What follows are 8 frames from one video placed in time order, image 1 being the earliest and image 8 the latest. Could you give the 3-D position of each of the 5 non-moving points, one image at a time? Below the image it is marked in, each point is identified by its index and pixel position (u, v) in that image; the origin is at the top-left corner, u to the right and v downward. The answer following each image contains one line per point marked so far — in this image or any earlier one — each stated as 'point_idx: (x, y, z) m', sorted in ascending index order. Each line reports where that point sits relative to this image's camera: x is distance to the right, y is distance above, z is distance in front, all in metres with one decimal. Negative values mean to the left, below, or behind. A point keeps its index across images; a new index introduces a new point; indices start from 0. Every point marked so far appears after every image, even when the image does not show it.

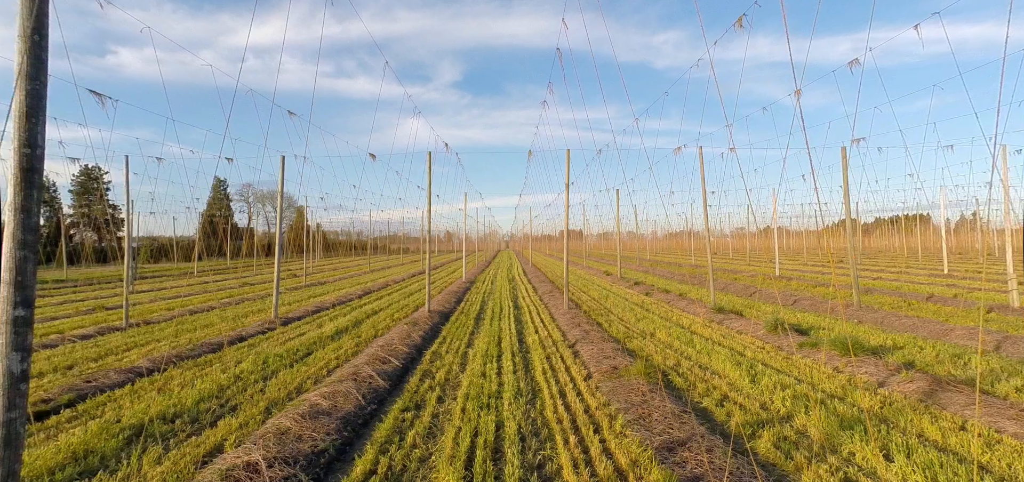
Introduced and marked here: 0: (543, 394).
0: (+0.4, -1.8, +5.4) m
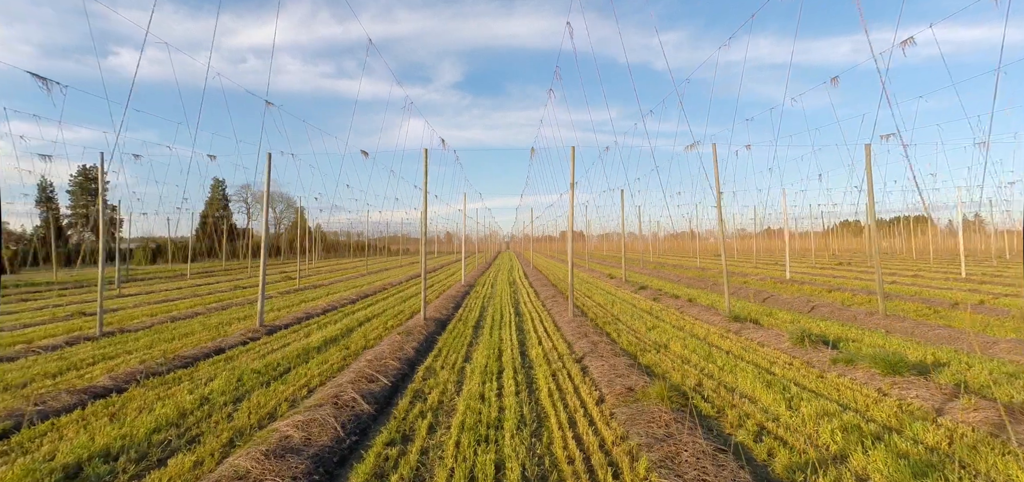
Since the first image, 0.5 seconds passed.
0: (+0.4, -1.8, +4.7) m
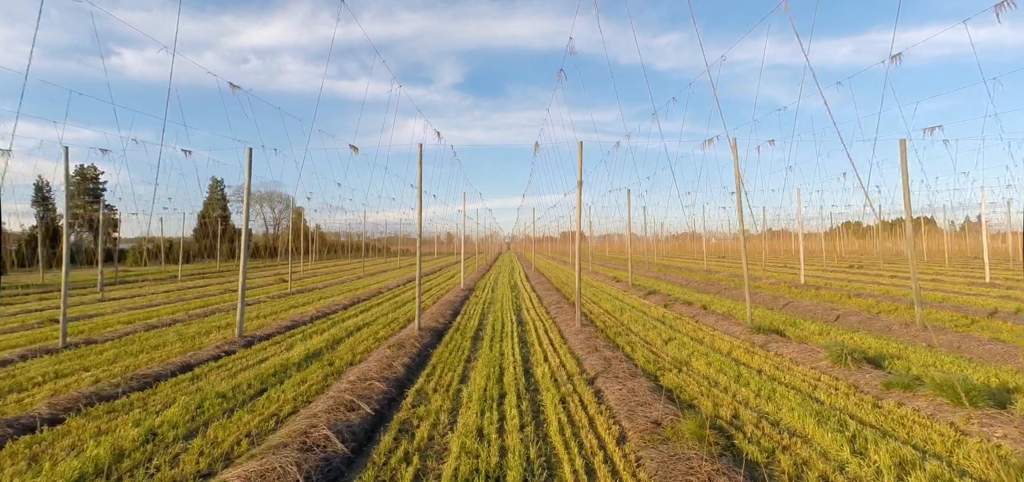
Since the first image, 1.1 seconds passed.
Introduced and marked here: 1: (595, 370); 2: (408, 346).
0: (+0.4, -1.9, +3.8) m
1: (+1.2, -1.8, +6.7) m
2: (-1.9, -1.9, +8.4) m
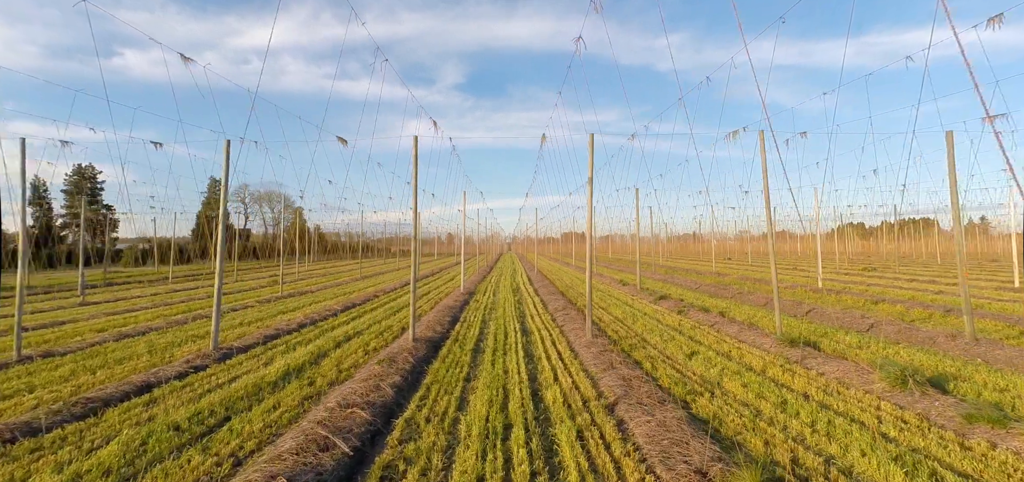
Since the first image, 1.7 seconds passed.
0: (+0.5, -1.9, +2.9) m
1: (+1.3, -1.9, +5.8) m
2: (-1.8, -1.9, +7.5) m
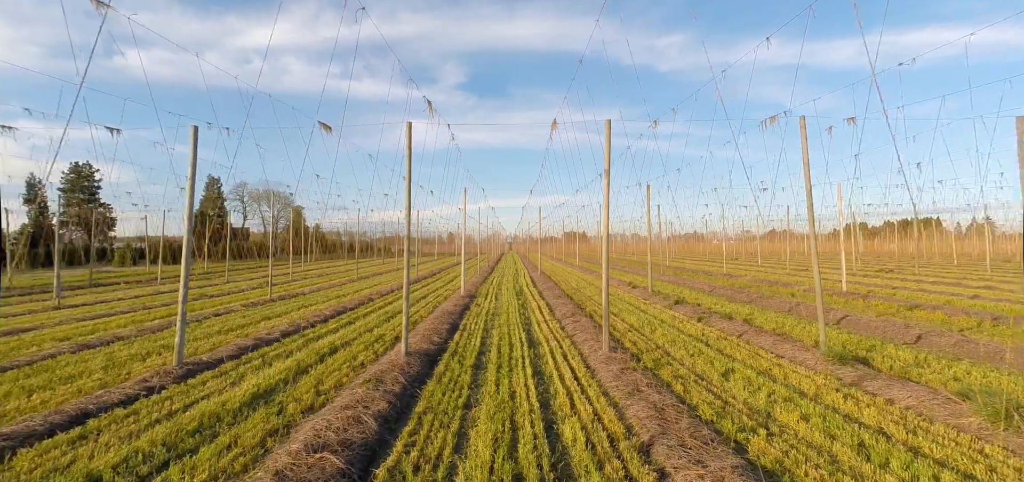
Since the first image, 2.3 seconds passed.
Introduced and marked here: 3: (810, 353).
0: (+0.6, -1.9, +1.8) m
1: (+1.4, -1.9, +4.7) m
2: (-1.7, -1.9, +6.4) m
3: (+5.0, -1.9, +7.9) m
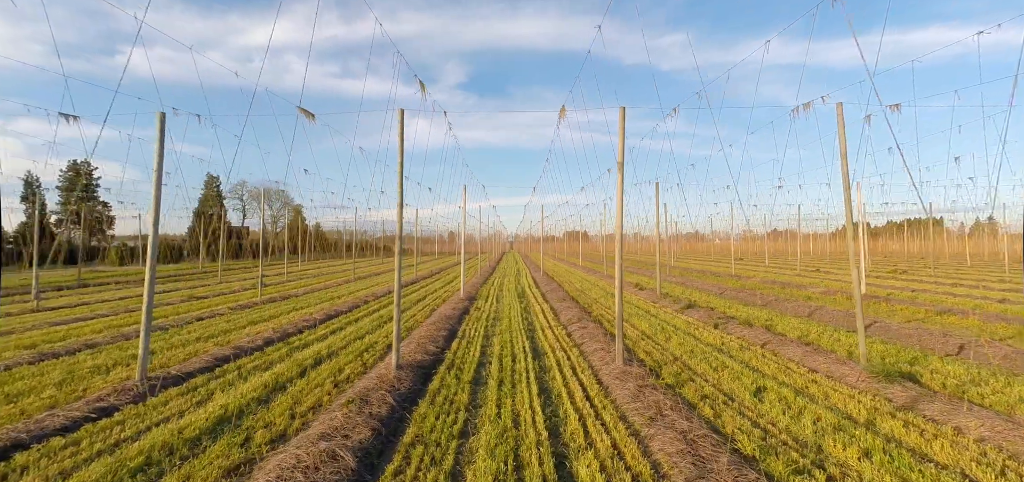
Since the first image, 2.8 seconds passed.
0: (+0.6, -1.9, +1.0) m
1: (+1.4, -1.9, +3.9) m
2: (-1.6, -1.9, +5.6) m
3: (+5.0, -1.9, +7.1) m
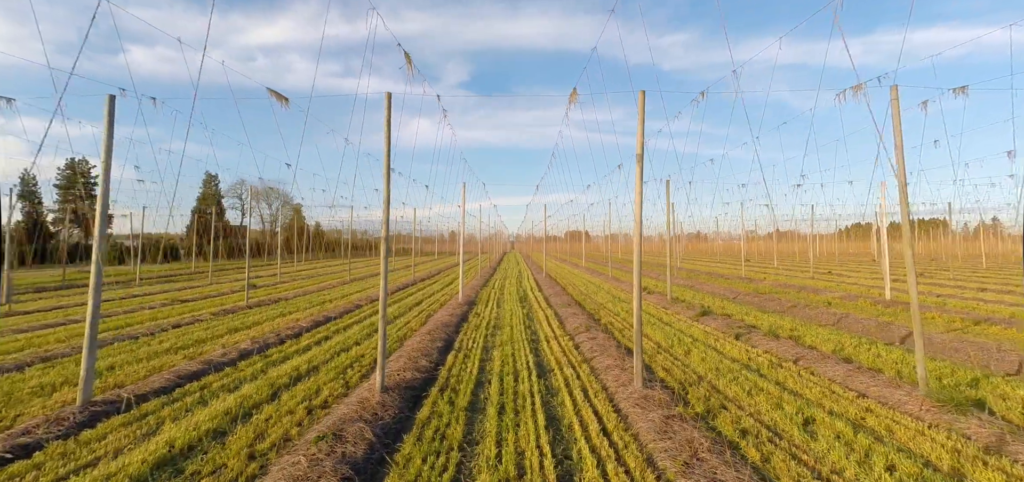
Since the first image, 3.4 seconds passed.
0: (+0.6, -2.0, +0.1) m
1: (+1.4, -2.0, +2.9) m
2: (-1.6, -2.0, +4.7) m
3: (+5.0, -1.9, +6.1) m
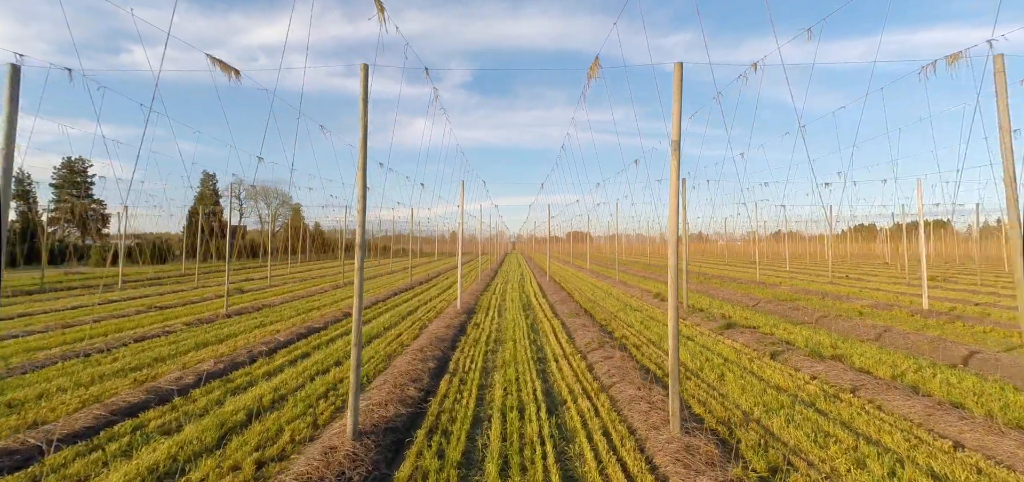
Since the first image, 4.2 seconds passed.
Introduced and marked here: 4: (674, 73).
0: (+0.7, -2.1, -1.2) m
1: (+1.5, -2.0, +1.7) m
2: (-1.6, -2.1, +3.4) m
3: (+5.1, -2.0, +4.8) m
4: (+1.9, +1.9, +5.4) m
